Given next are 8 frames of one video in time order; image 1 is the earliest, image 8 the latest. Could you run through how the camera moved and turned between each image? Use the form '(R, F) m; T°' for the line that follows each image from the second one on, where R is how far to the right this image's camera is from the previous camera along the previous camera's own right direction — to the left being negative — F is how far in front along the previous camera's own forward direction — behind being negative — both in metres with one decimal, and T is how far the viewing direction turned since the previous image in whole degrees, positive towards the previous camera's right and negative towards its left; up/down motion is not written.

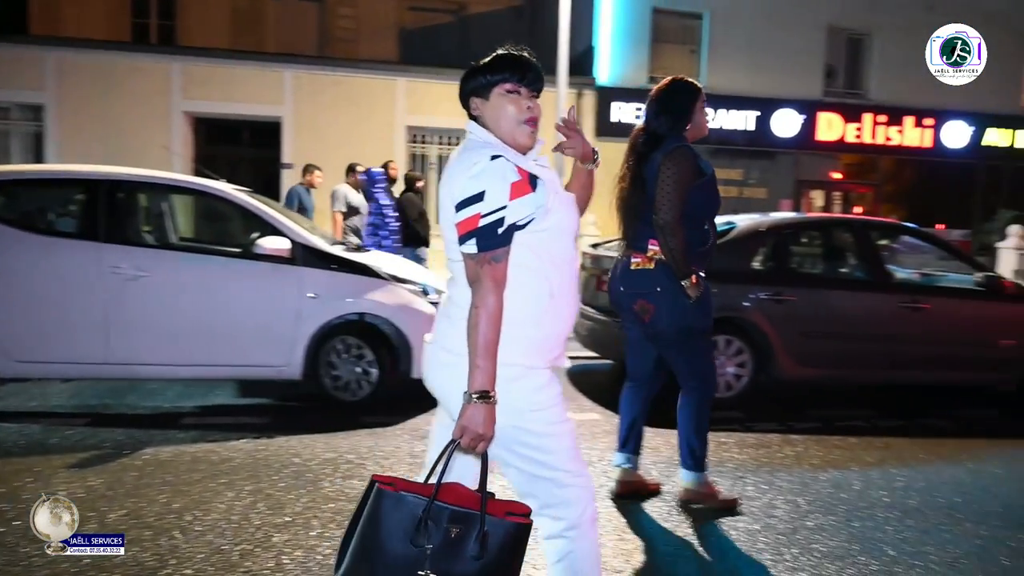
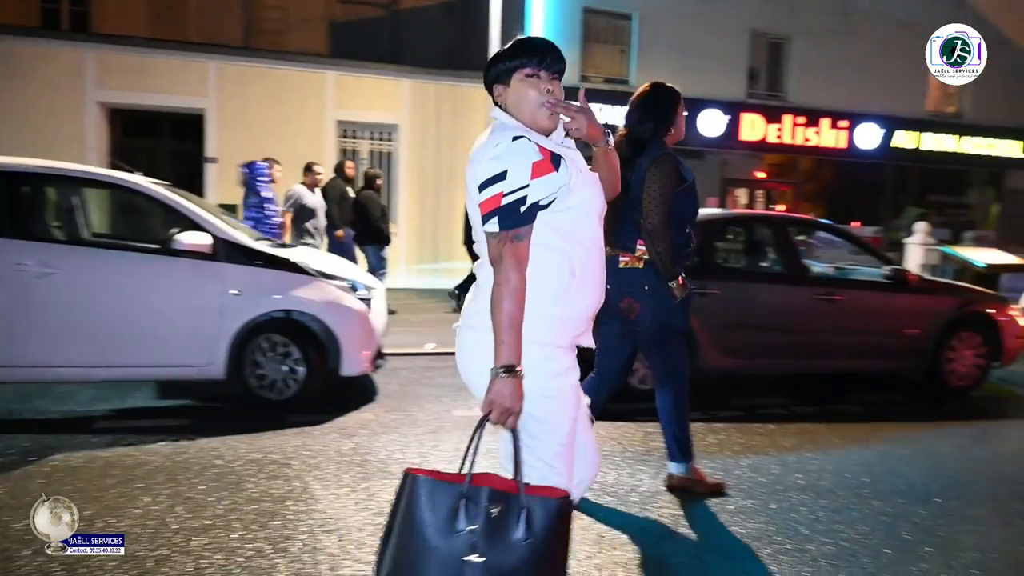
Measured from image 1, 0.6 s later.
(-0.6, +0.3) m; +8°
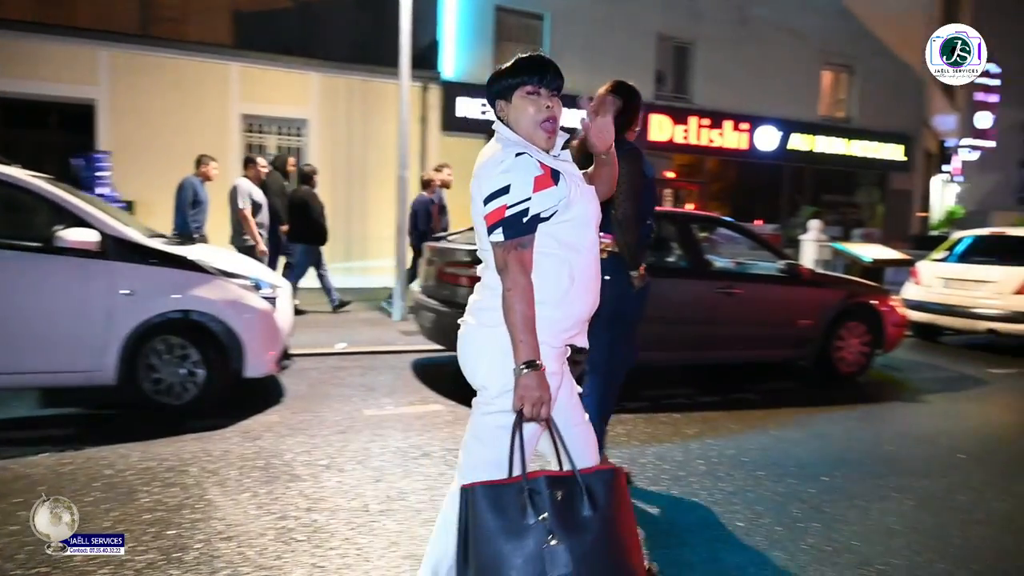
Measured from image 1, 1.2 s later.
(+0.1, 0.0) m; +7°
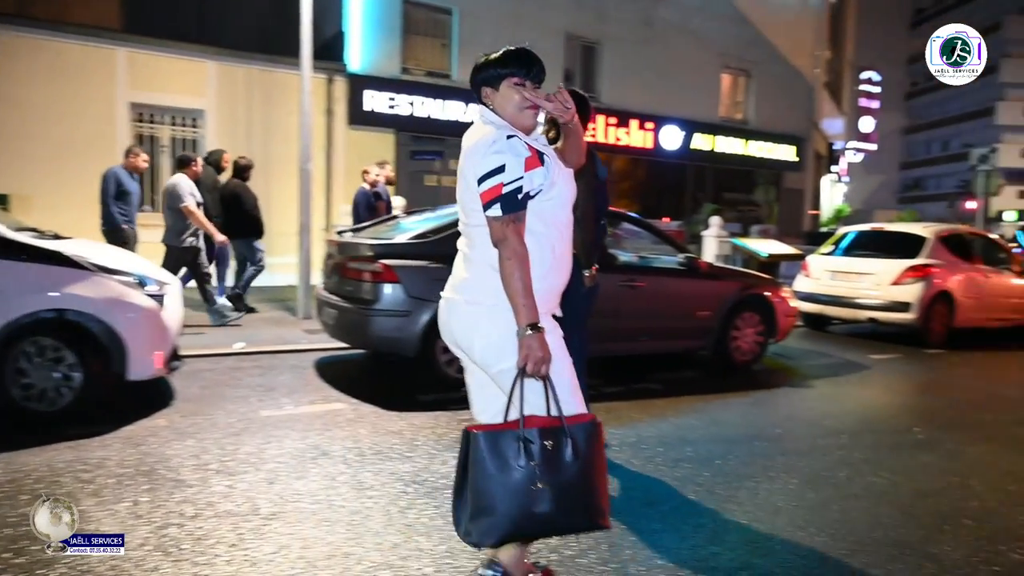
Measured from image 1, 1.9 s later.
(+0.1, 0.0) m; +7°
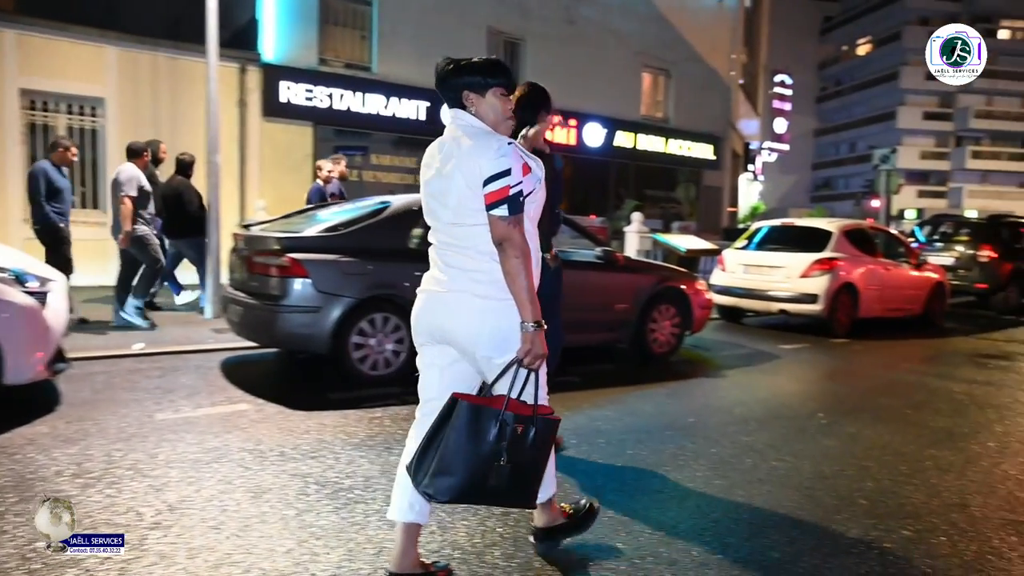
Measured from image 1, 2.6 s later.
(+0.1, +0.1) m; +6°
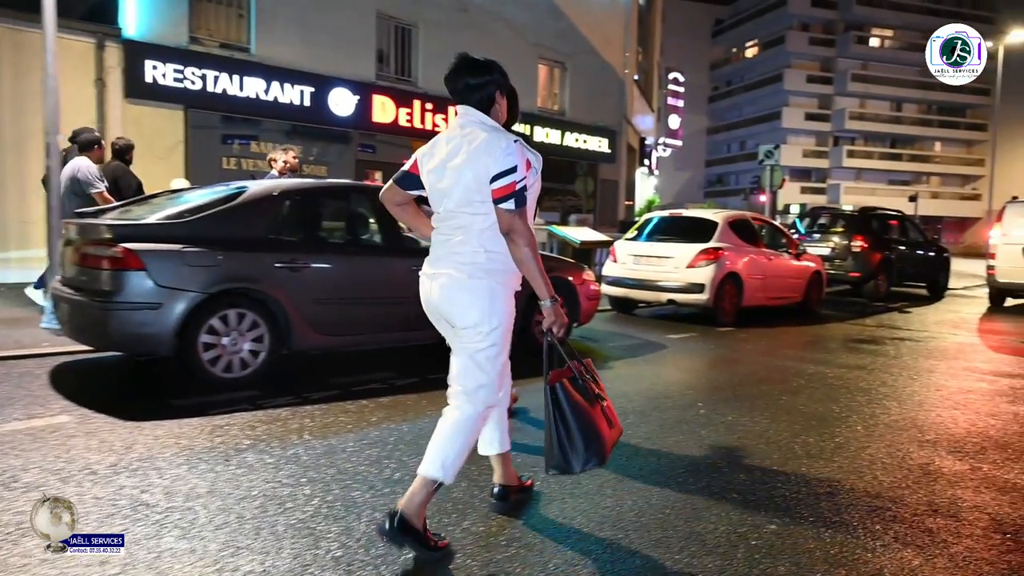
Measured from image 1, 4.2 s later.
(+0.3, +0.4) m; +8°
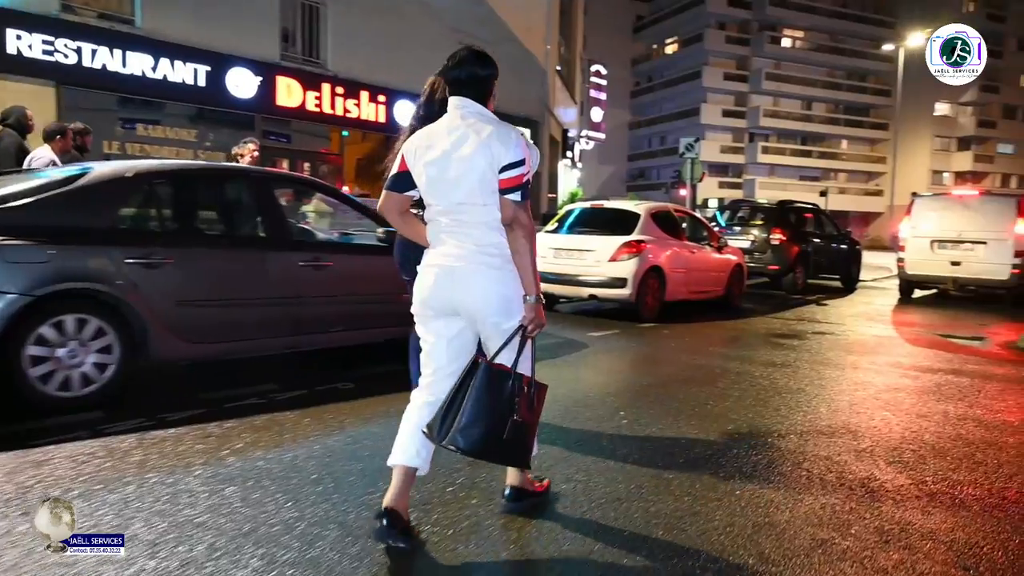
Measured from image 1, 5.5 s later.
(+0.2, +0.7) m; +6°
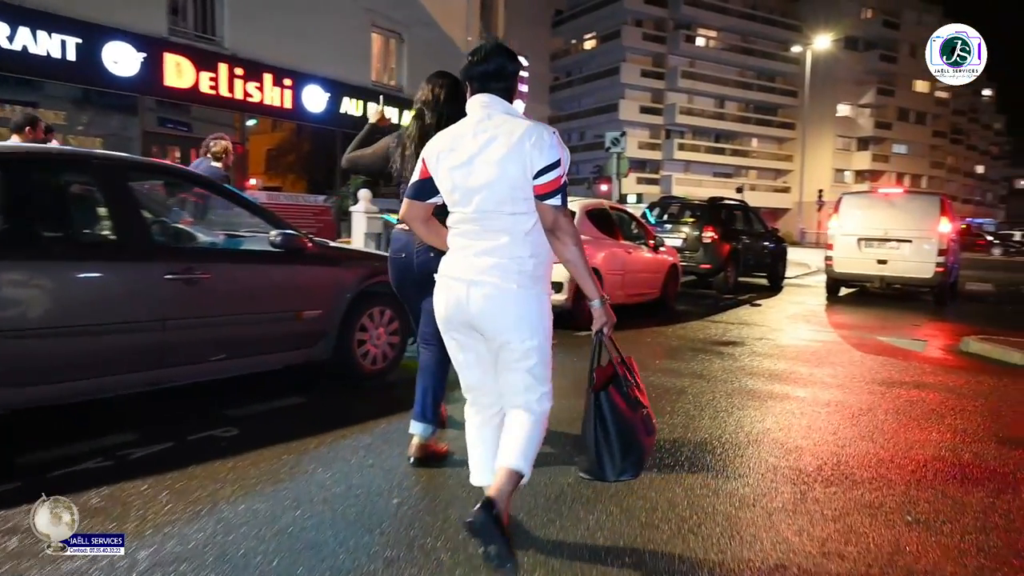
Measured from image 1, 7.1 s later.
(-0.1, +1.1) m; +7°
